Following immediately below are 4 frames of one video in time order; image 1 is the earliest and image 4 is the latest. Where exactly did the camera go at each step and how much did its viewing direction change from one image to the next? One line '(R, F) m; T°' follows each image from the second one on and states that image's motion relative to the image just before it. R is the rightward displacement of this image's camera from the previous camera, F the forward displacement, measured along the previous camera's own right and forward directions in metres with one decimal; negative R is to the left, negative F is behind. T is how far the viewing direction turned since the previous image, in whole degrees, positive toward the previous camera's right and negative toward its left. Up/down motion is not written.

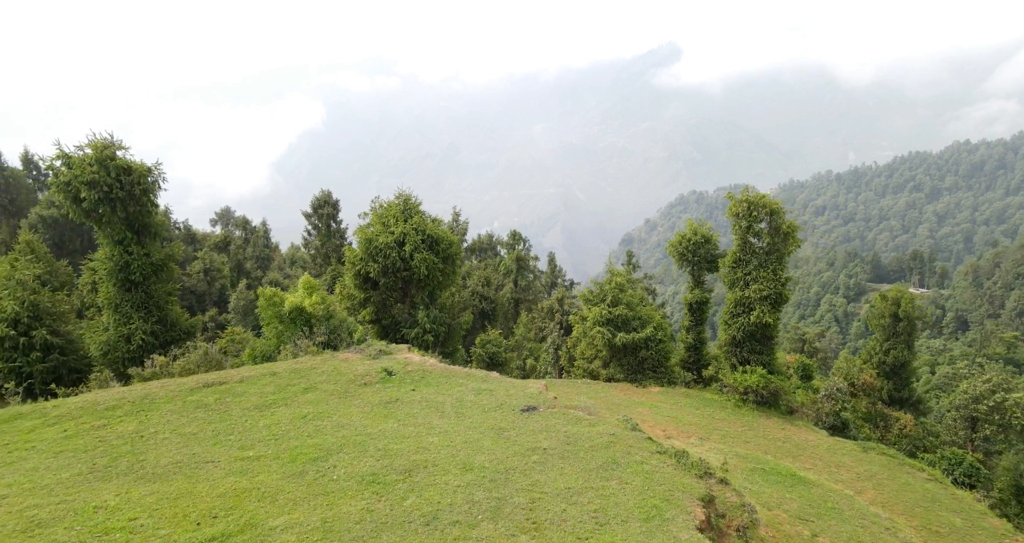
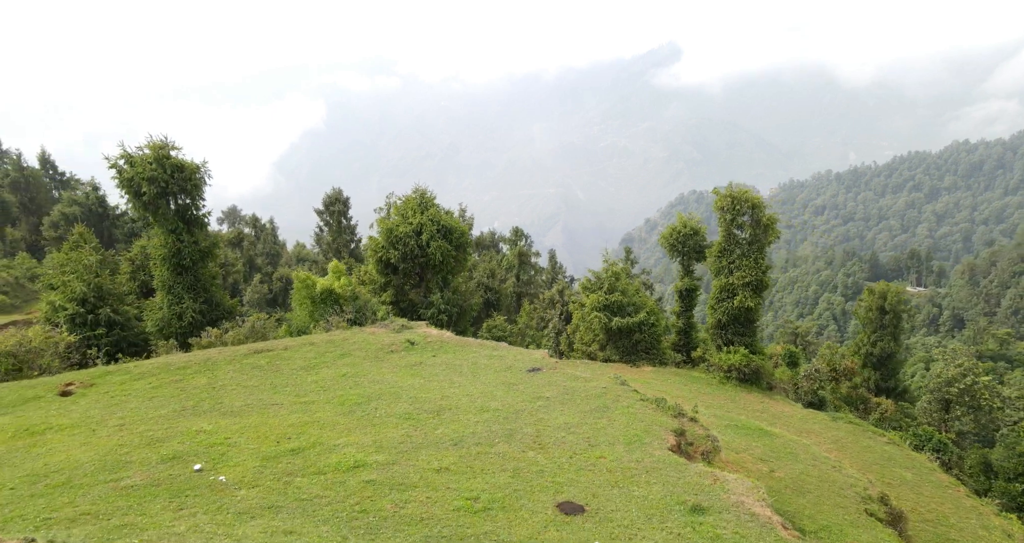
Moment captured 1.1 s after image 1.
(-0.2, -3.0) m; 0°
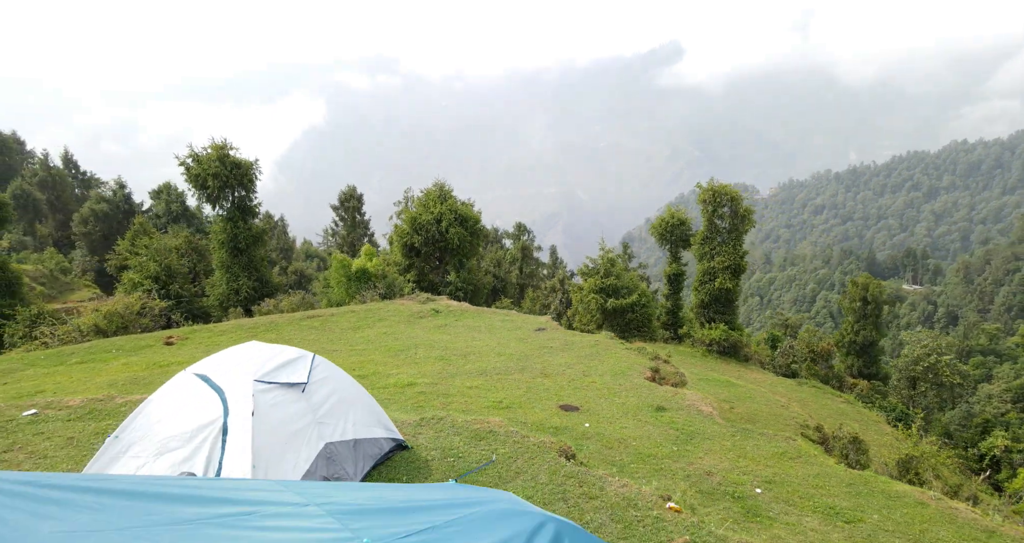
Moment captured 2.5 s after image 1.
(-0.3, -4.4) m; 0°
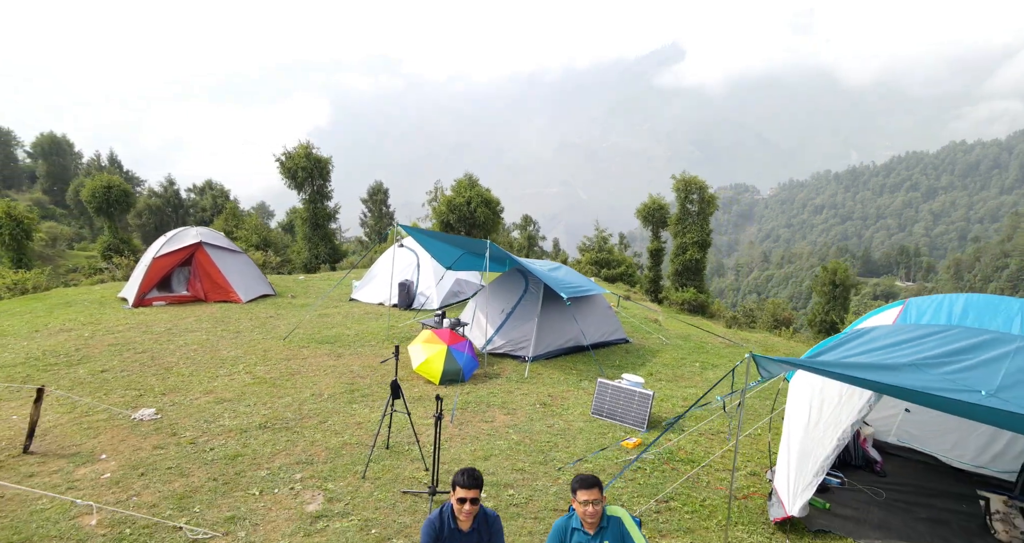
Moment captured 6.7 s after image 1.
(-0.7, -9.4) m; 0°
